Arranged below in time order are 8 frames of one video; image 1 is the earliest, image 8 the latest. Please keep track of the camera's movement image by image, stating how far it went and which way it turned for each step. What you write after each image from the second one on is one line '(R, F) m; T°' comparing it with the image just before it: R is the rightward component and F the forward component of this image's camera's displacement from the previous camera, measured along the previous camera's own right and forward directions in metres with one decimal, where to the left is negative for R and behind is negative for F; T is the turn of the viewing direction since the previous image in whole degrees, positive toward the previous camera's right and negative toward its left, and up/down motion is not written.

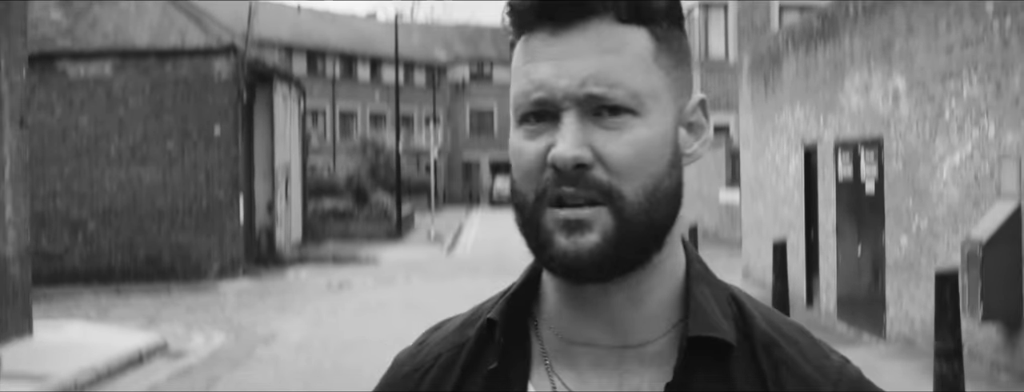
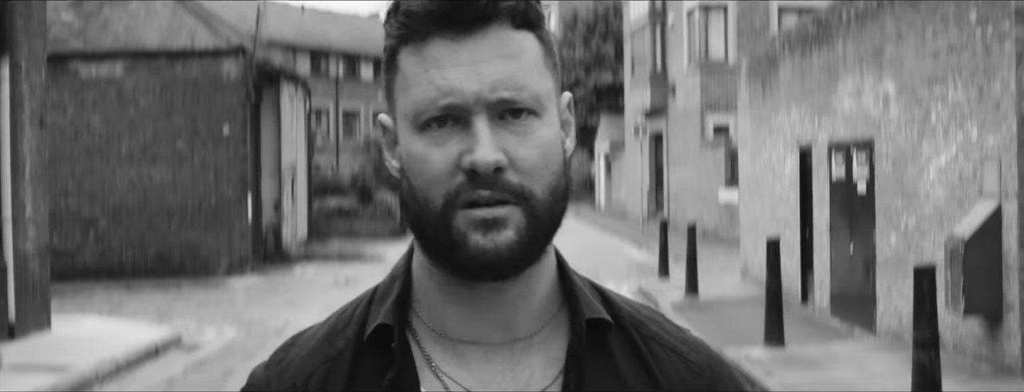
(0.0, -0.3) m; 0°
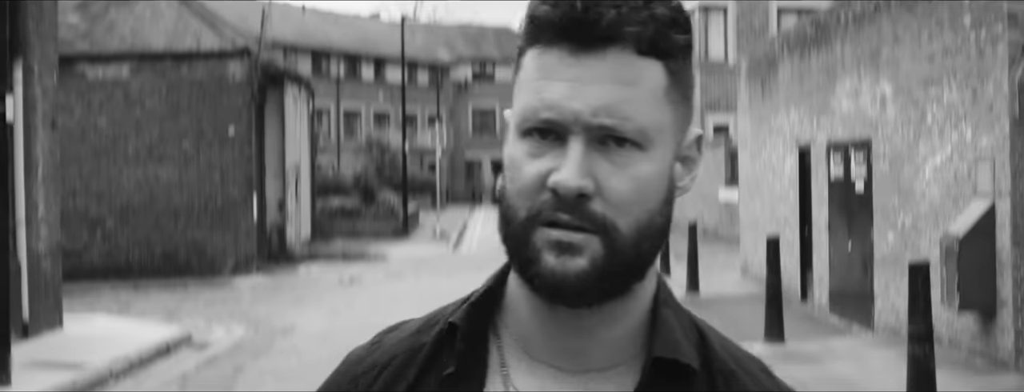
(0.0, -0.2) m; 0°
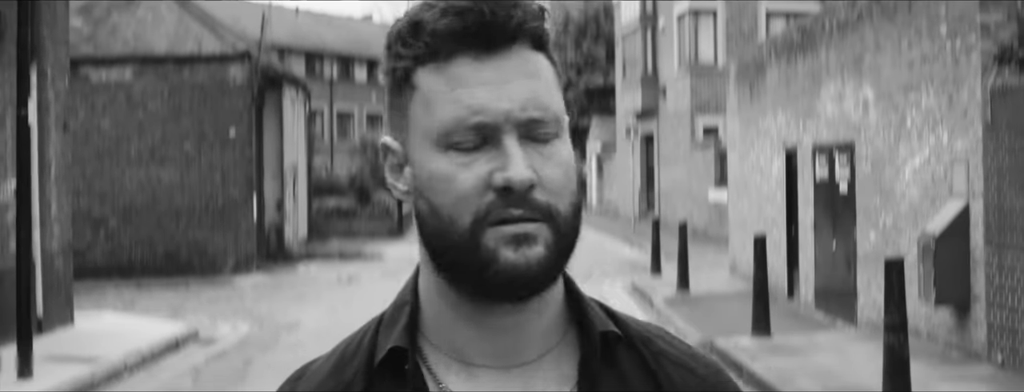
(-0.1, -0.4) m; +1°
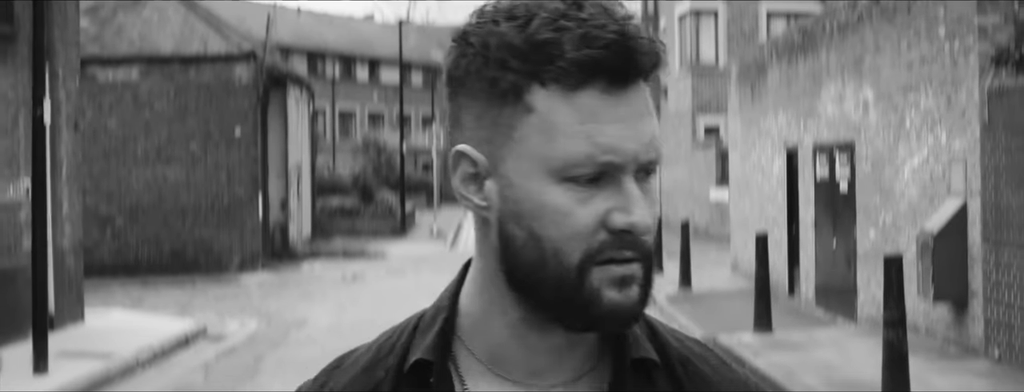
(-0.1, -0.2) m; 0°
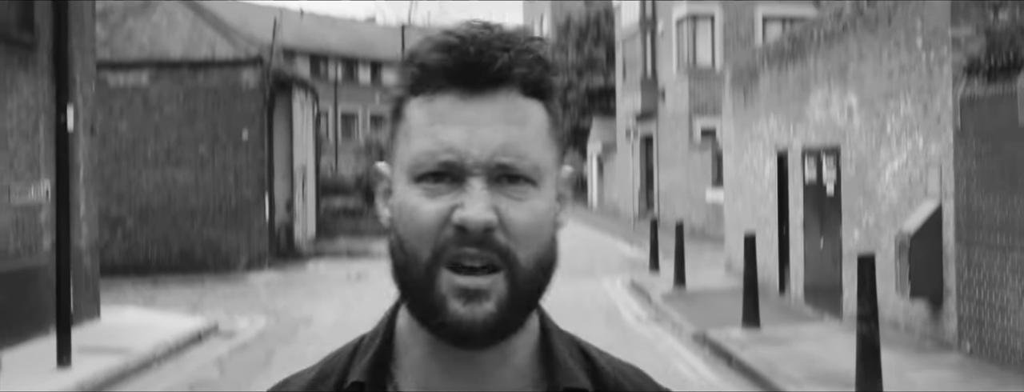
(0.0, -0.5) m; 0°
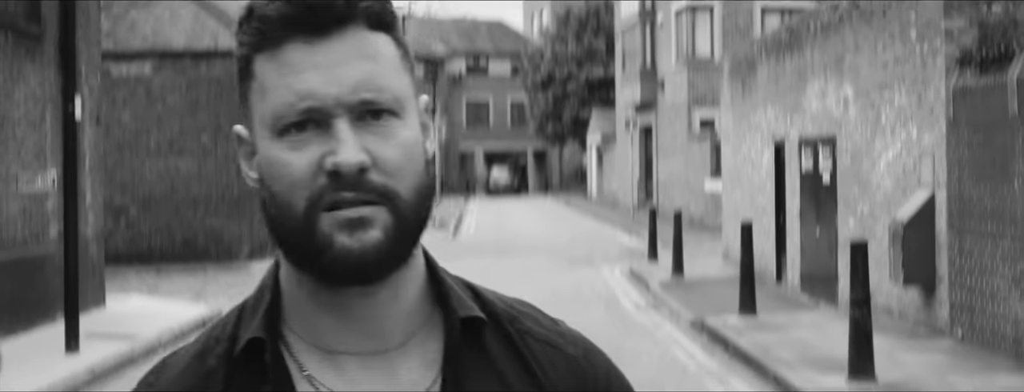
(0.0, -0.2) m; 0°
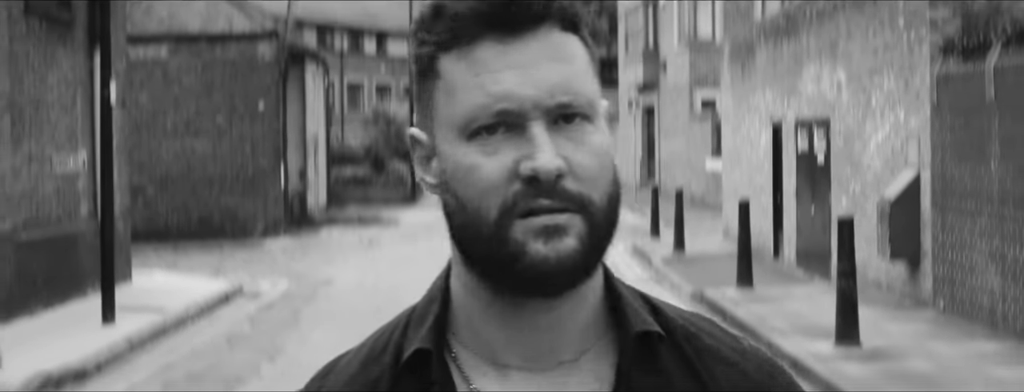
(-0.1, -0.6) m; 0°
